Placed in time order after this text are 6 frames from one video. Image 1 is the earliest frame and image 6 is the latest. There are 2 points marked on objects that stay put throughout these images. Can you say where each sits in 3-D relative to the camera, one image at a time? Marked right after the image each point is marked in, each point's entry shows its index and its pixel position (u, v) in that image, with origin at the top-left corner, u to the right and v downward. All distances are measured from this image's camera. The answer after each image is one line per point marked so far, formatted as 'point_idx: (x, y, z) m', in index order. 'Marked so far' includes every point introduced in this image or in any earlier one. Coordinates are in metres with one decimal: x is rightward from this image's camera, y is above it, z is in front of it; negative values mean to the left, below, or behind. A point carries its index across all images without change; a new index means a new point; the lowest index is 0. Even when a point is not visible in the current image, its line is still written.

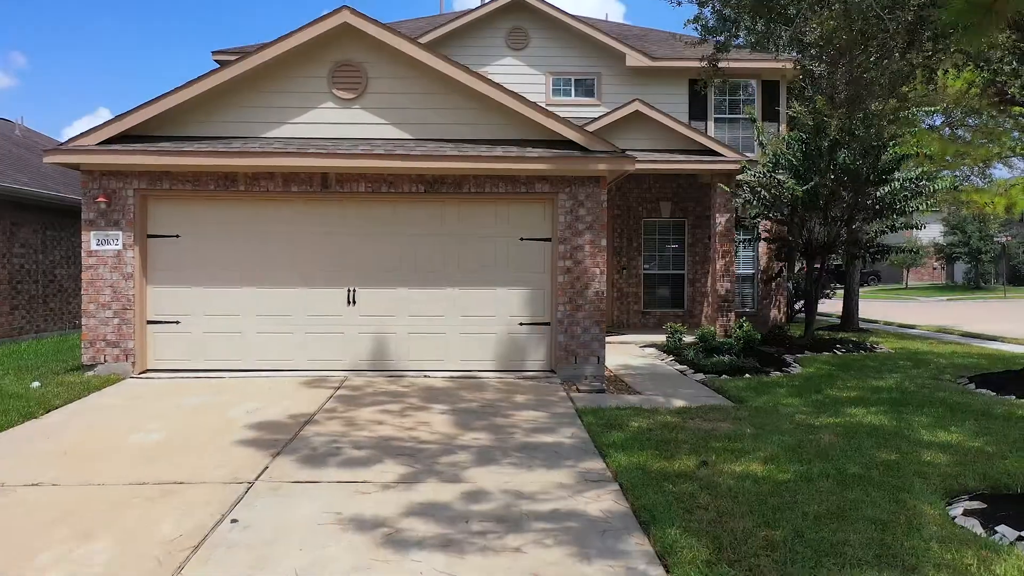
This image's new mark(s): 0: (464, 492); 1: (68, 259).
0: (-0.3, -1.3, +4.4) m
1: (-8.0, +0.5, +12.6) m
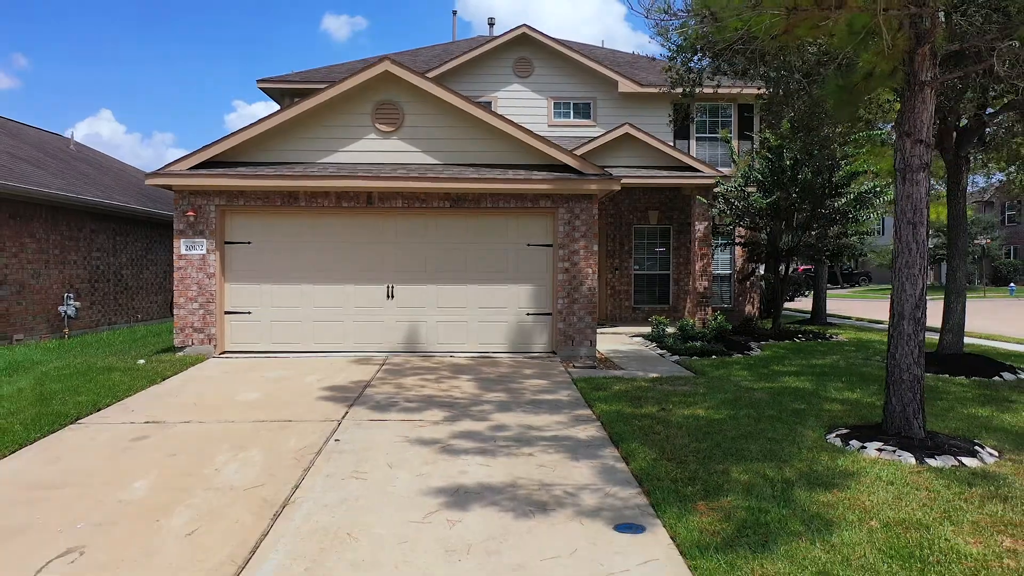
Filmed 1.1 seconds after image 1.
0: (-0.2, -1.2, +6.3) m
1: (-7.9, +0.6, +14.4) m
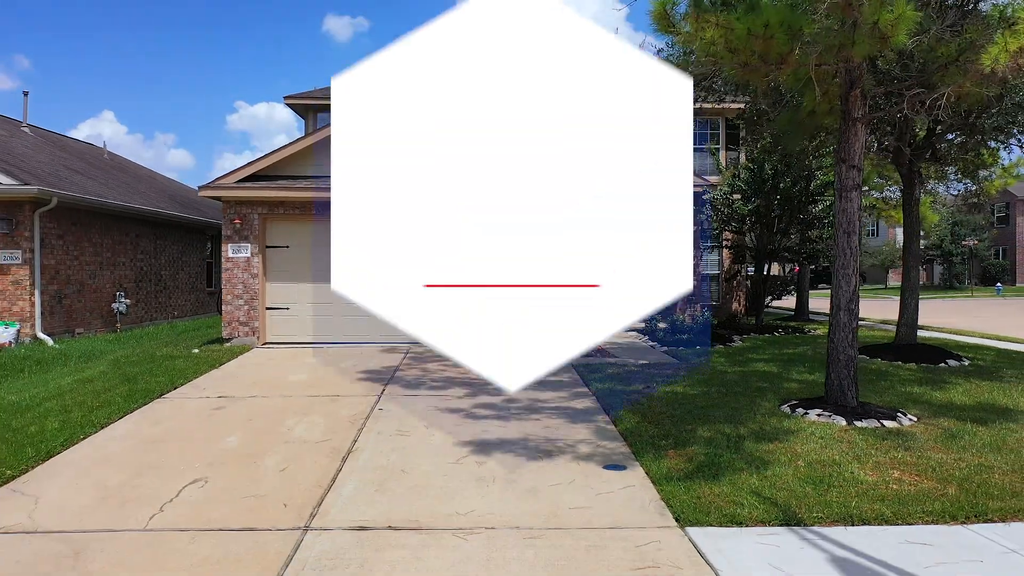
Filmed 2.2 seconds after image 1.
0: (-0.1, -1.2, +7.6) m
1: (-7.8, +0.6, +15.8) m
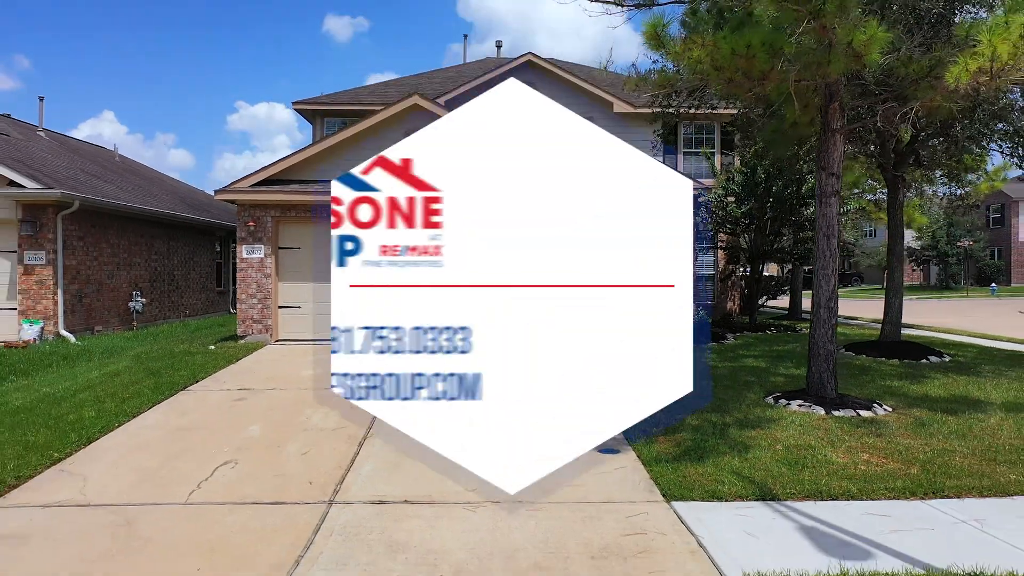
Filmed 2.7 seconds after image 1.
0: (0.0, -1.2, +8.1) m
1: (-7.7, +0.6, +16.3) m
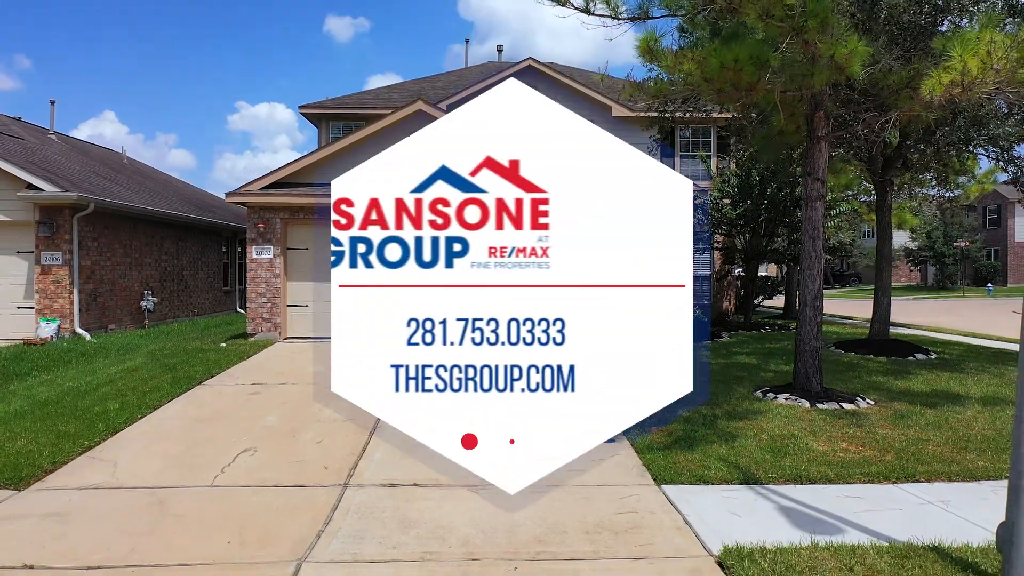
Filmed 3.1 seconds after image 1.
0: (0.0, -1.2, +8.5) m
1: (-7.7, +0.6, +16.7) m
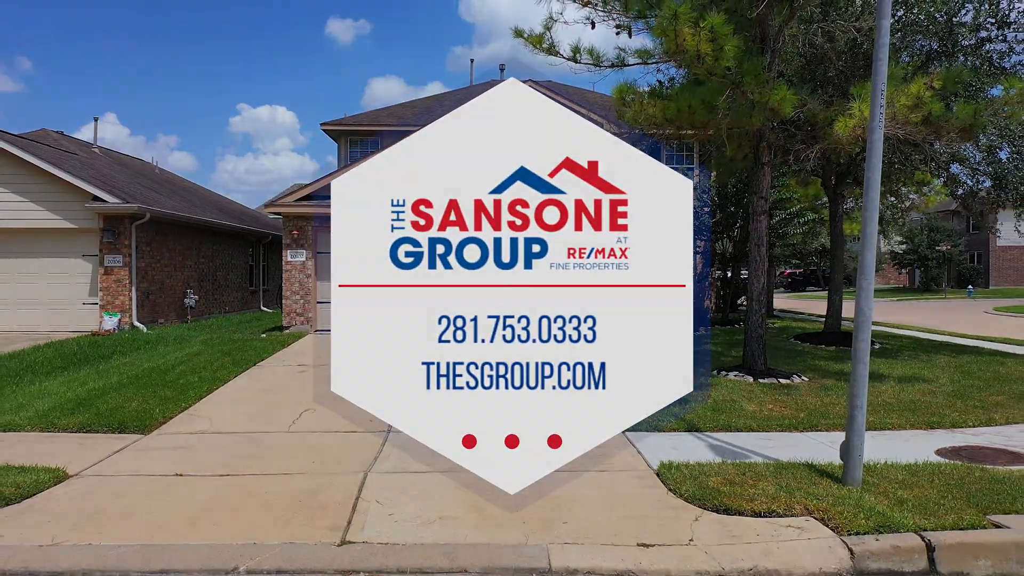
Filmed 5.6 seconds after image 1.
0: (0.0, -1.2, +10.2) m
1: (-7.7, +0.6, +18.5) m
